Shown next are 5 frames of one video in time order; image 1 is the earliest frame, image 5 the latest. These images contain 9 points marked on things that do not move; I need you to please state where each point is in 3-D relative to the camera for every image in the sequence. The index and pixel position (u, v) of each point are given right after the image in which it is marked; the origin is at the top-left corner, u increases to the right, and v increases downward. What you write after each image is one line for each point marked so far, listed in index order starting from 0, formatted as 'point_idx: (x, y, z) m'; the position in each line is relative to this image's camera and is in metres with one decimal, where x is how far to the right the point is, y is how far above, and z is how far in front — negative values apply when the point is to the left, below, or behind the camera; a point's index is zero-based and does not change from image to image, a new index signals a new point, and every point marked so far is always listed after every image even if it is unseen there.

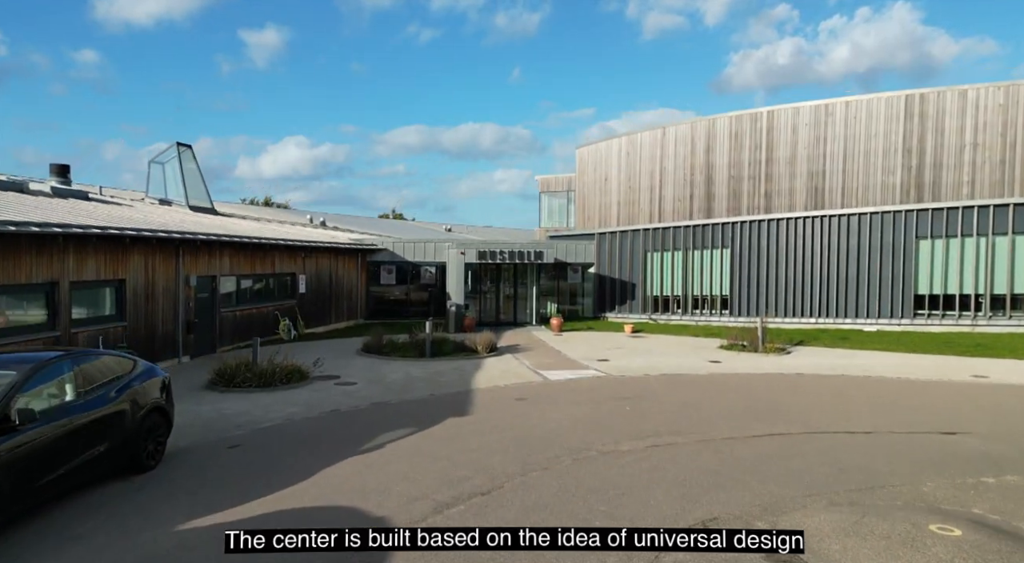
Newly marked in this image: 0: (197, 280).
0: (-7.2, 0.0, +16.5) m
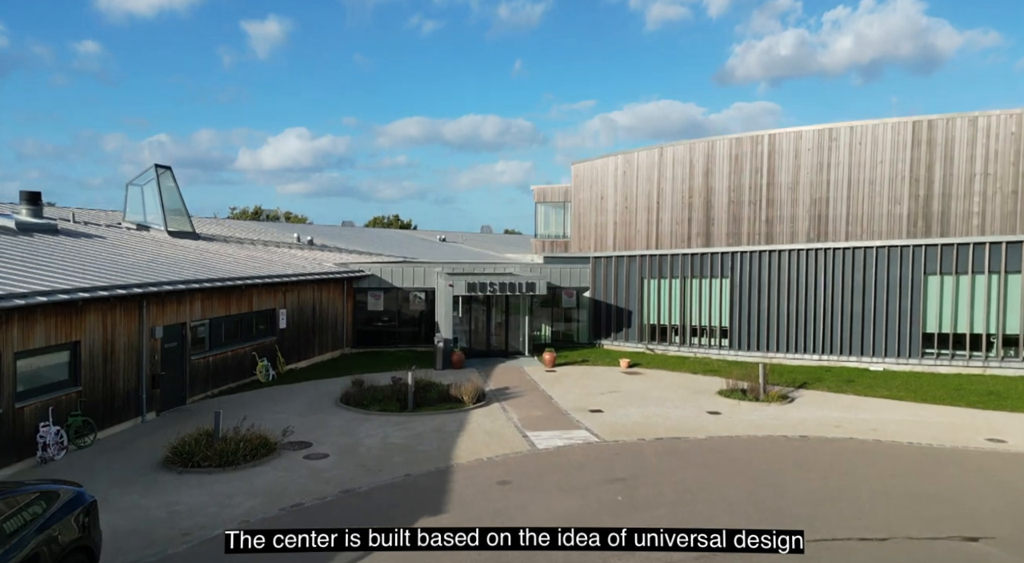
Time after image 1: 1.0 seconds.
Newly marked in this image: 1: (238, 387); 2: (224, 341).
0: (-7.5, -1.0, +15.6) m
1: (-6.9, -2.7, +18.4) m
2: (-7.2, -1.5, +18.2) m
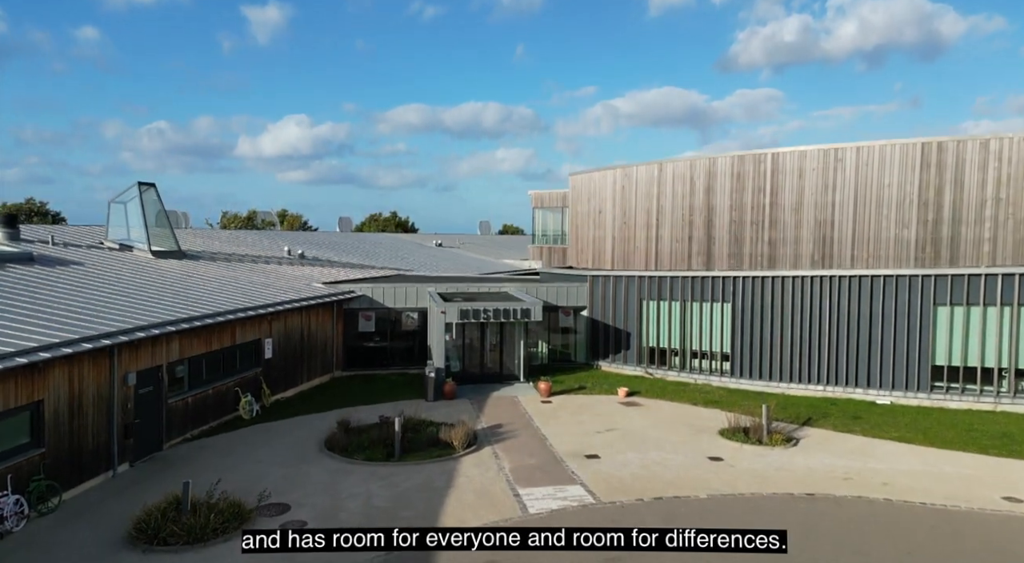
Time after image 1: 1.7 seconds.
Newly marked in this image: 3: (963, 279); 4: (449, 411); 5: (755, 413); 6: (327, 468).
0: (-7.6, -1.9, +14.8) m
1: (-7.1, -3.5, +17.7) m
2: (-7.4, -2.3, +17.4) m
3: (+11.9, +0.1, +19.4) m
4: (-1.7, -3.5, +19.5) m
5: (+6.6, -3.6, +19.8) m
6: (-3.8, -3.8, +14.8) m
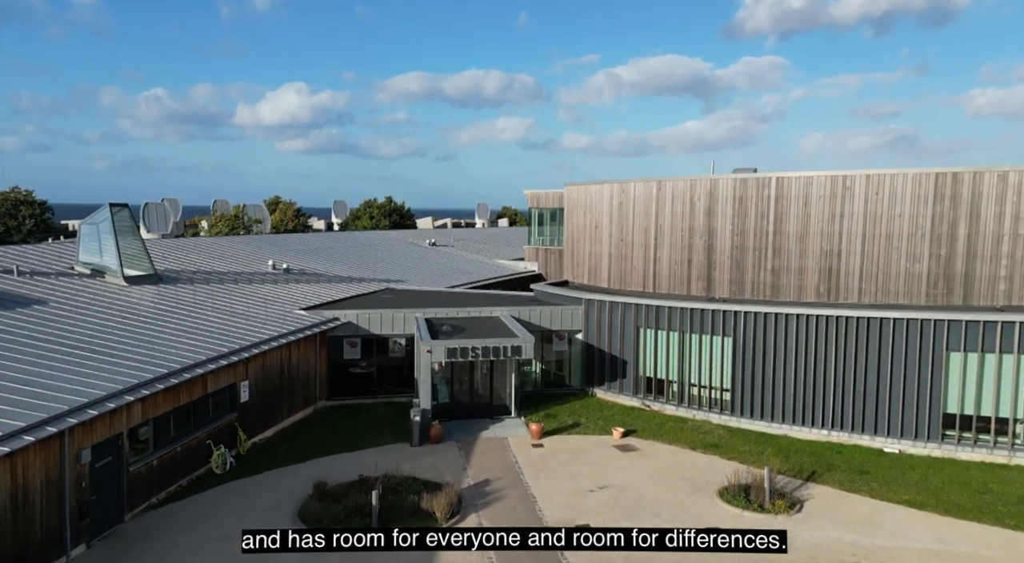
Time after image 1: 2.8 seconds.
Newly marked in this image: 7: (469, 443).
0: (-7.9, -3.2, +13.8) m
1: (-7.4, -4.7, +16.7) m
2: (-7.7, -3.5, +16.4) m
3: (+11.7, -1.1, +18.2) m
4: (-2.0, -4.6, +18.5) m
5: (+6.3, -4.7, +18.8) m
6: (-4.1, -5.1, +13.9) m
7: (-1.2, -4.4, +19.9) m
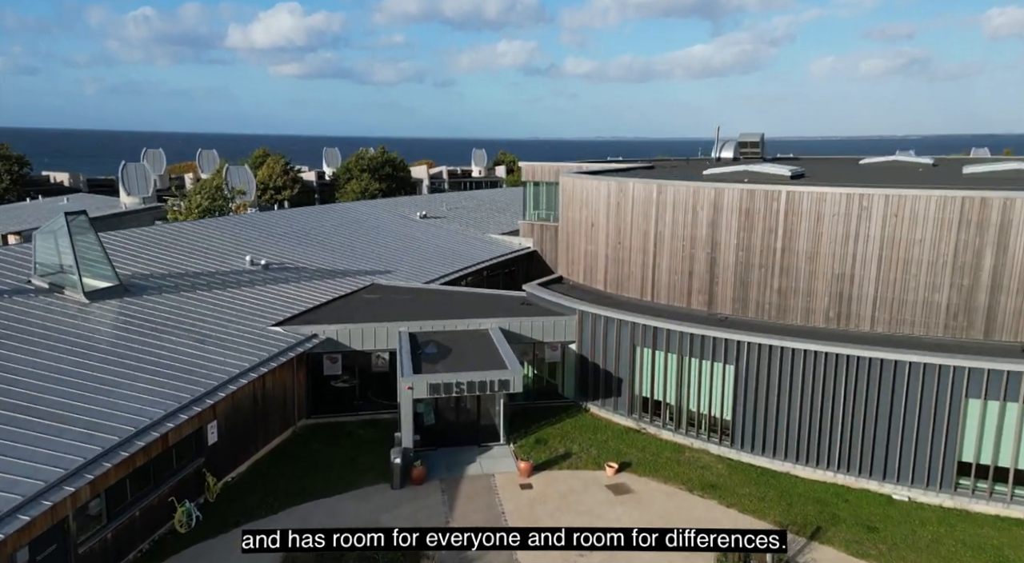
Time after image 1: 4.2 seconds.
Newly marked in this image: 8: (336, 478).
0: (-8.3, -4.6, +12.6) m
1: (-7.8, -5.8, +15.7) m
2: (-8.0, -4.6, +15.2) m
3: (+11.3, -2.1, +16.8) m
4: (-2.3, -5.5, +17.5) m
5: (+6.0, -5.6, +17.8) m
6: (-4.4, -6.5, +12.9) m
7: (-1.5, -5.2, +18.8) m
8: (-4.6, -5.1, +19.1) m
